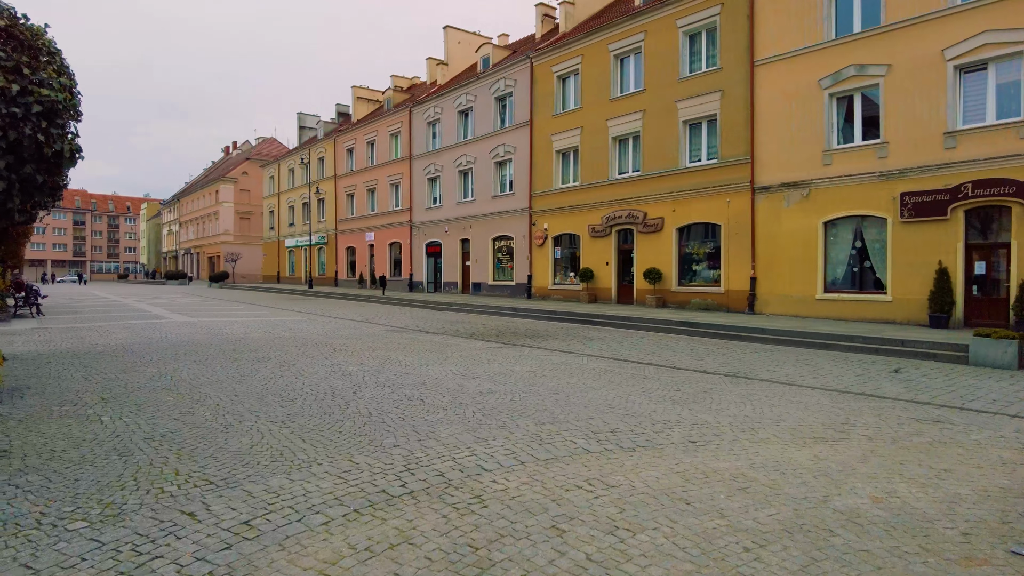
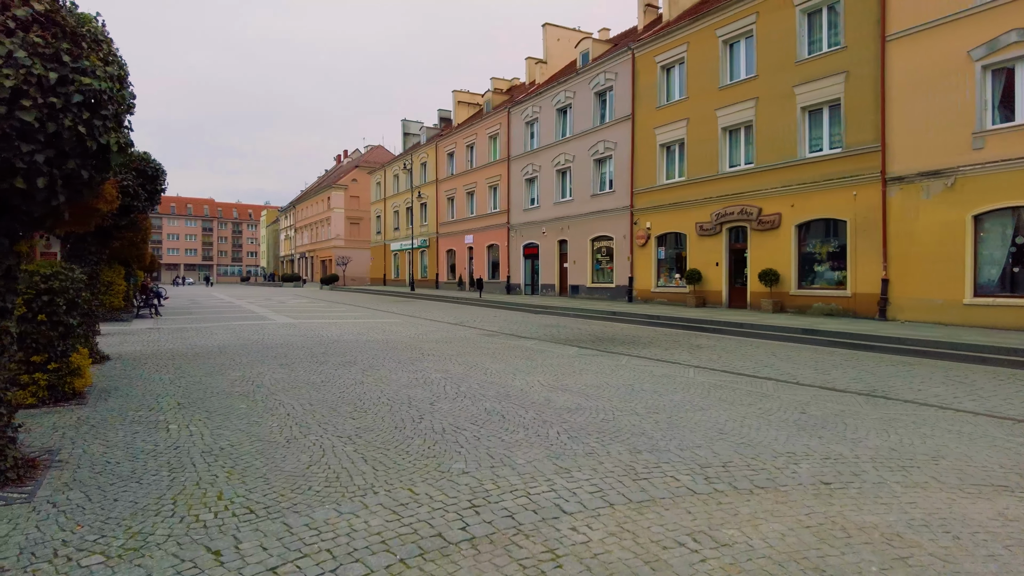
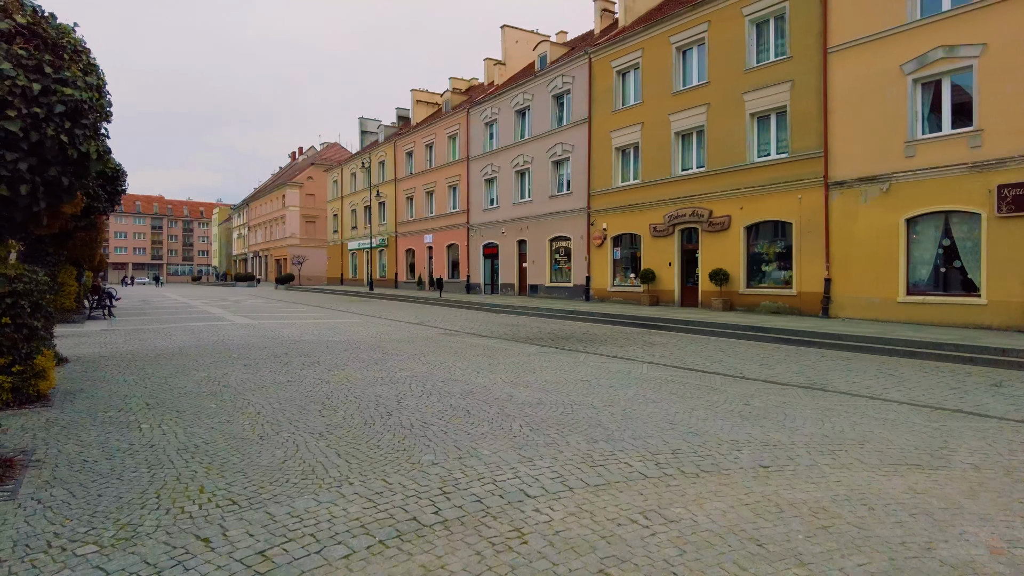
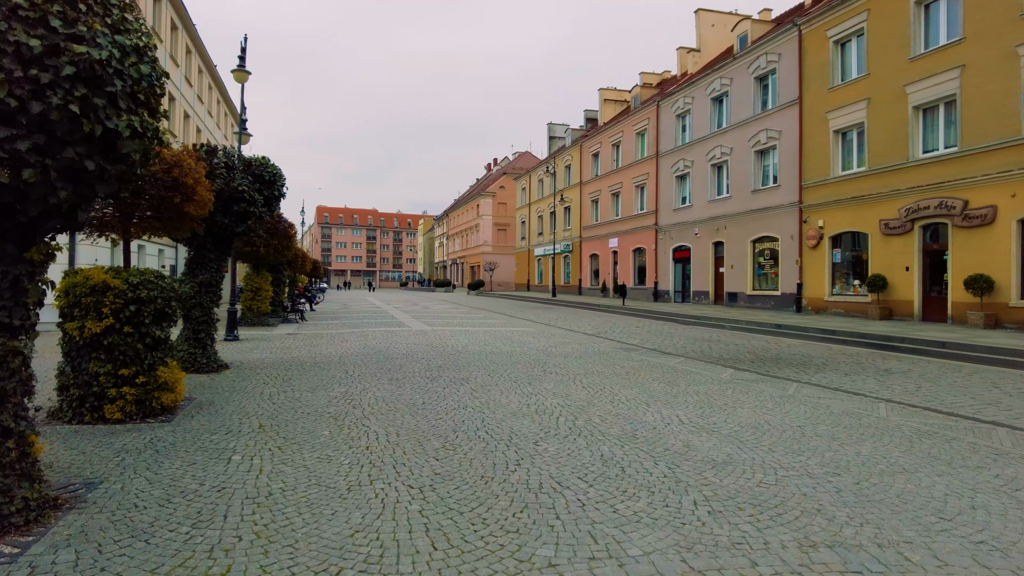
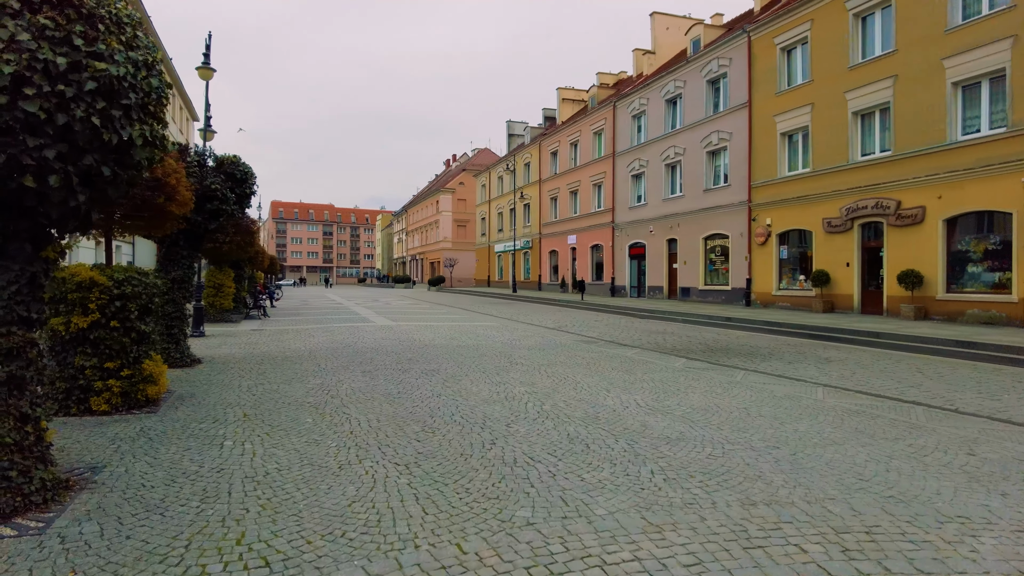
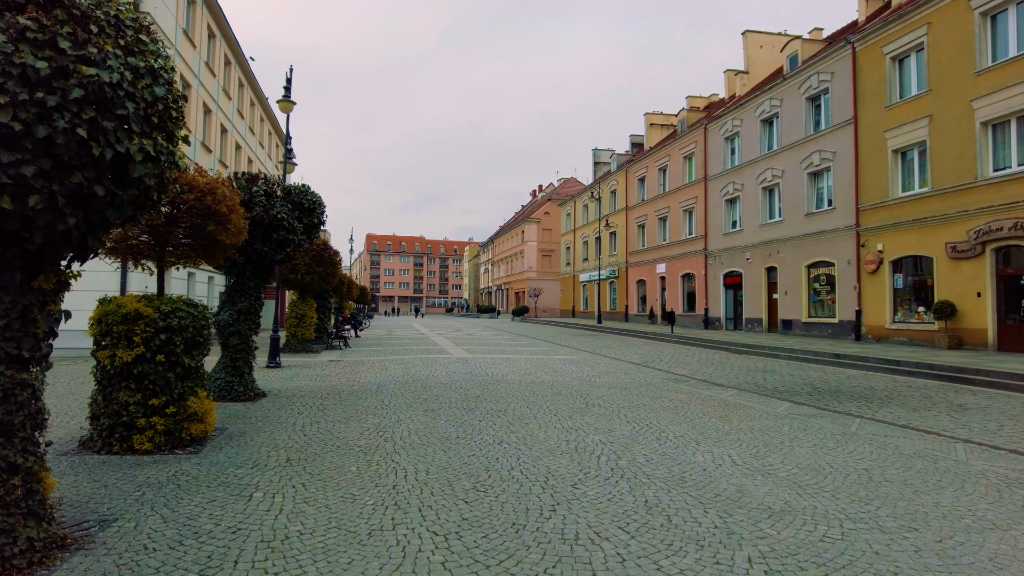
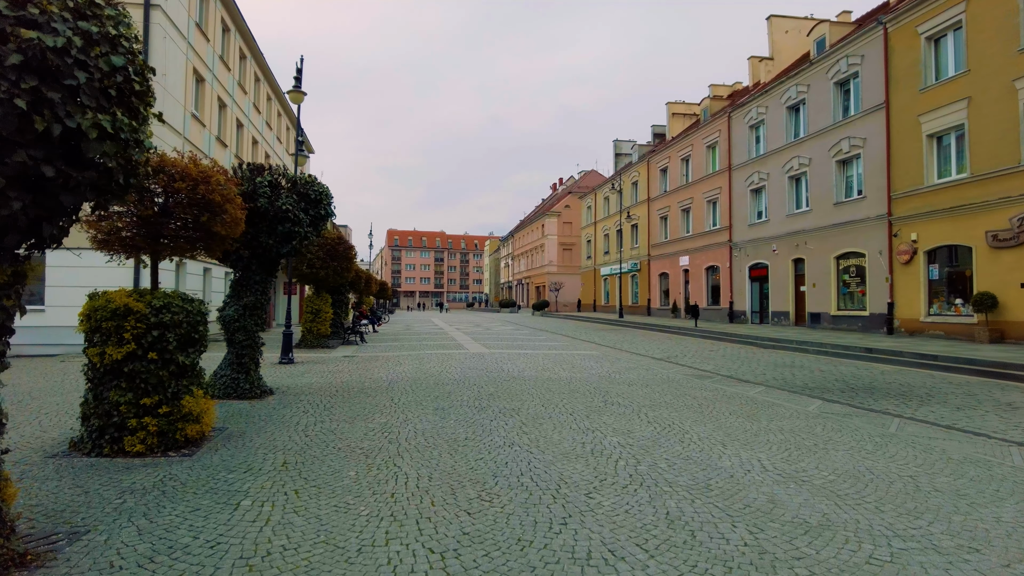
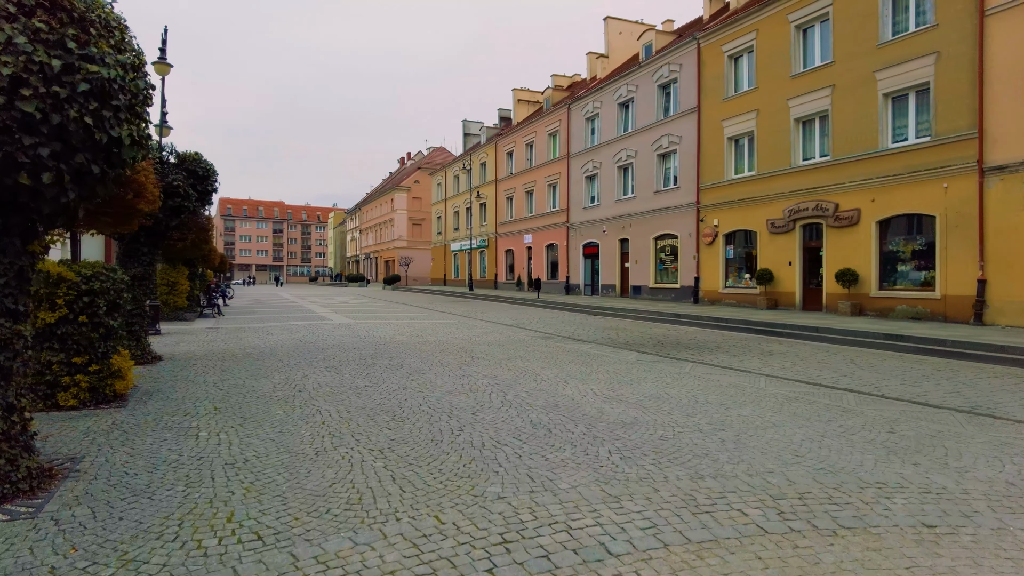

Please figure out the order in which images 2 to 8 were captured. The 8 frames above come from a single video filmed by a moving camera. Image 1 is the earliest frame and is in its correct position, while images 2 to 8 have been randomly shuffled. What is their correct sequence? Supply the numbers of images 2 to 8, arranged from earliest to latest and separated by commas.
3, 2, 8, 5, 4, 6, 7
